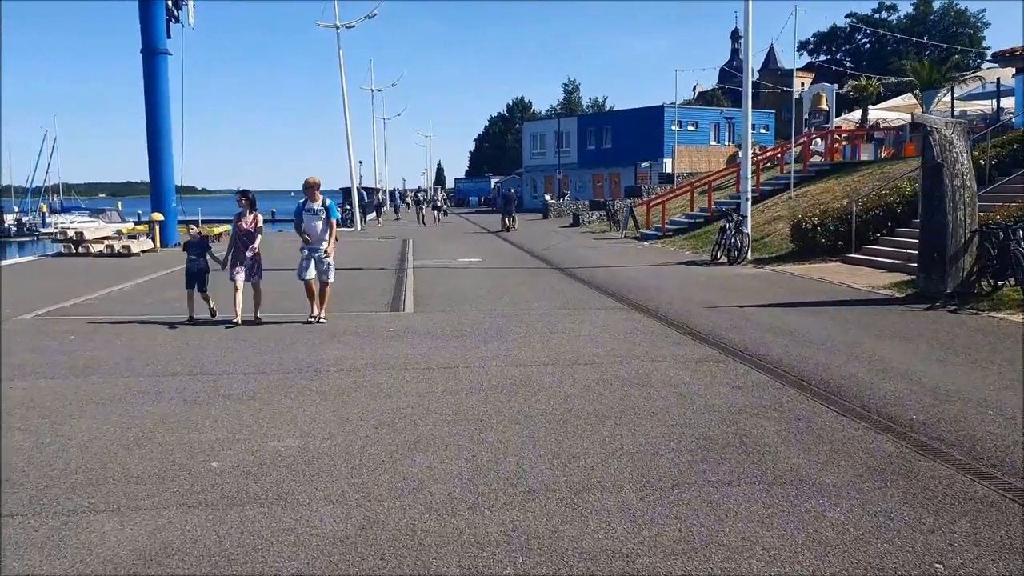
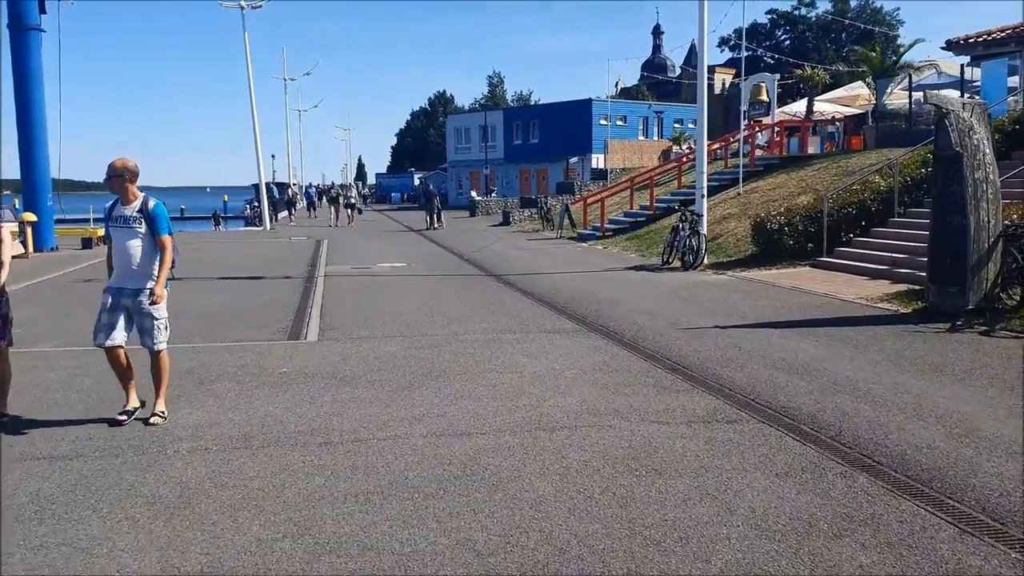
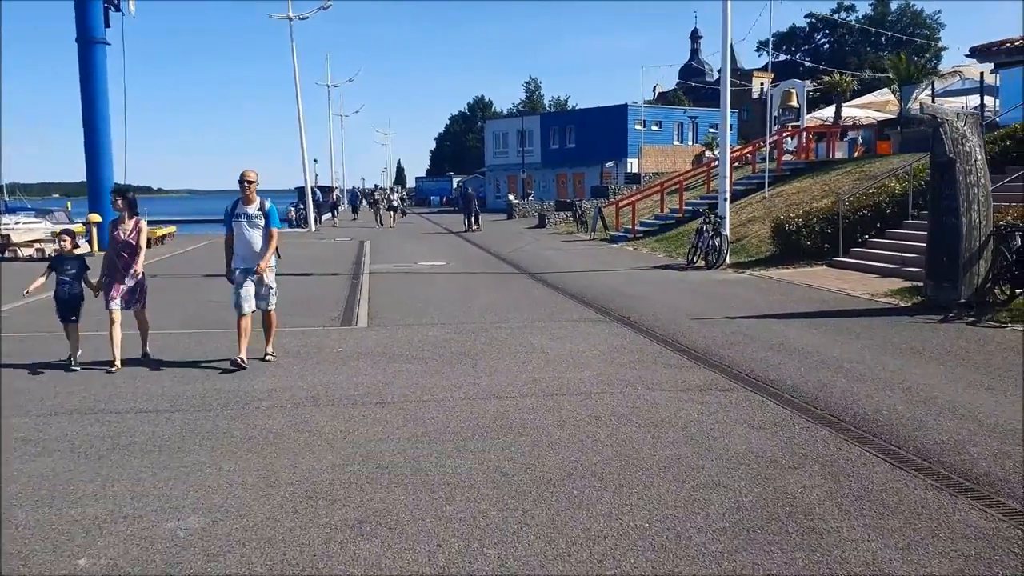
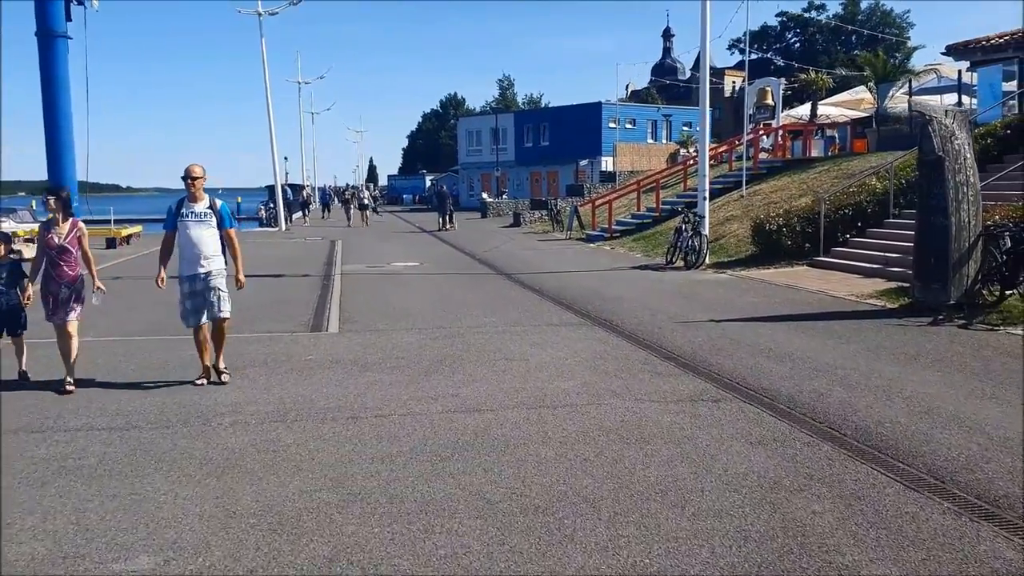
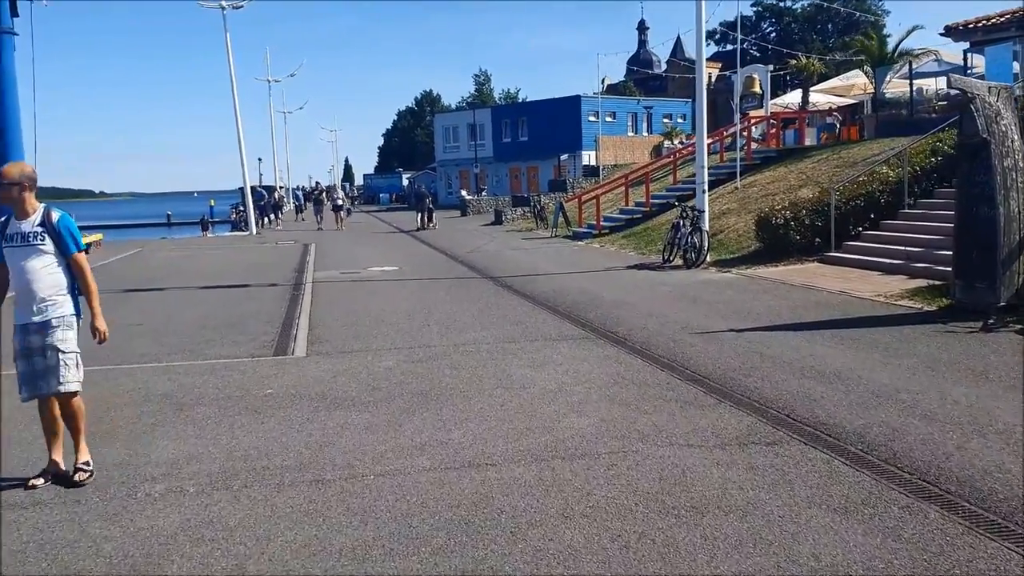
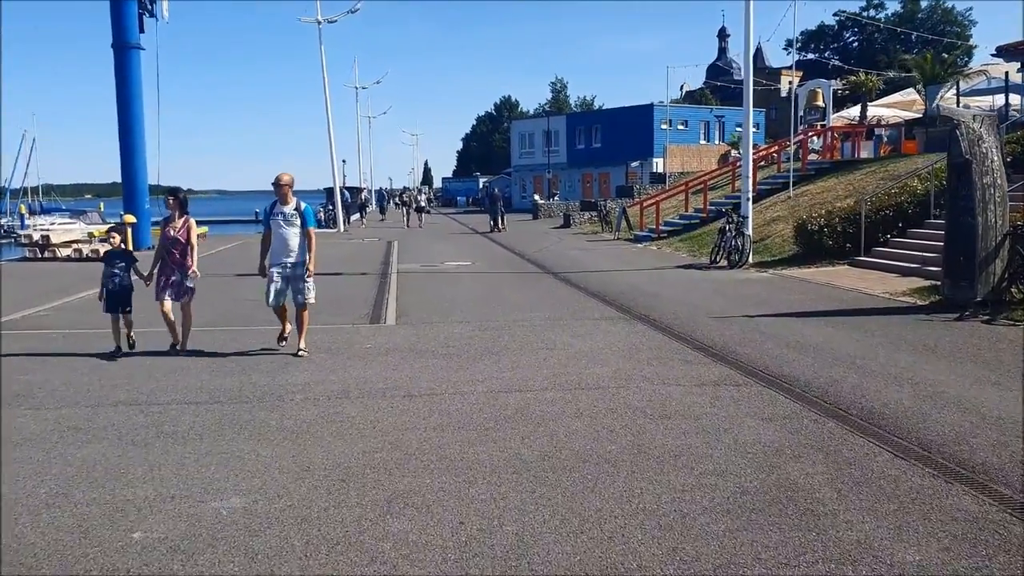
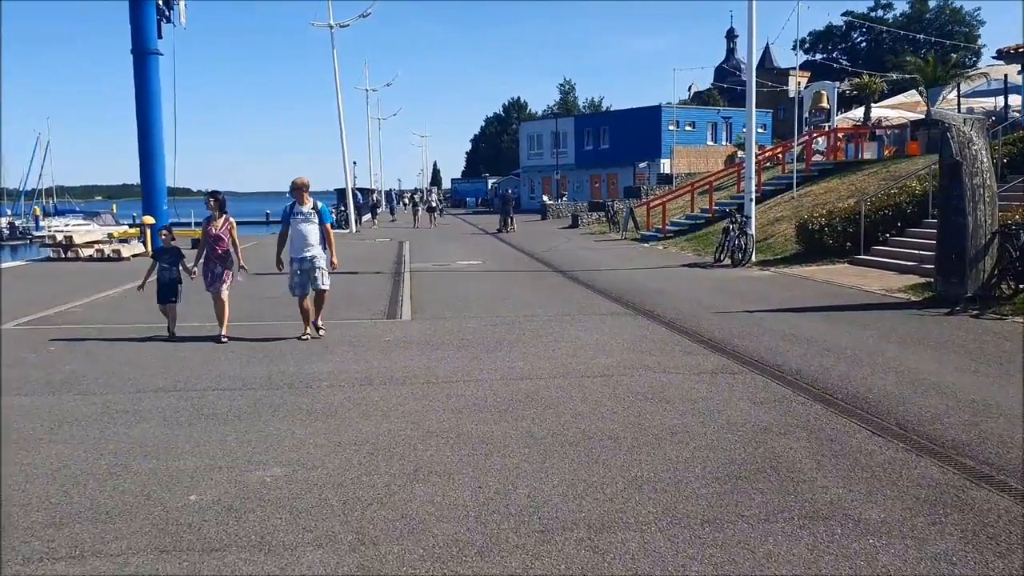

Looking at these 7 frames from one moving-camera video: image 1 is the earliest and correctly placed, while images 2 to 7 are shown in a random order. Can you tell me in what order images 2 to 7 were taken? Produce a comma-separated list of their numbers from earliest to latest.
7, 6, 3, 4, 2, 5
